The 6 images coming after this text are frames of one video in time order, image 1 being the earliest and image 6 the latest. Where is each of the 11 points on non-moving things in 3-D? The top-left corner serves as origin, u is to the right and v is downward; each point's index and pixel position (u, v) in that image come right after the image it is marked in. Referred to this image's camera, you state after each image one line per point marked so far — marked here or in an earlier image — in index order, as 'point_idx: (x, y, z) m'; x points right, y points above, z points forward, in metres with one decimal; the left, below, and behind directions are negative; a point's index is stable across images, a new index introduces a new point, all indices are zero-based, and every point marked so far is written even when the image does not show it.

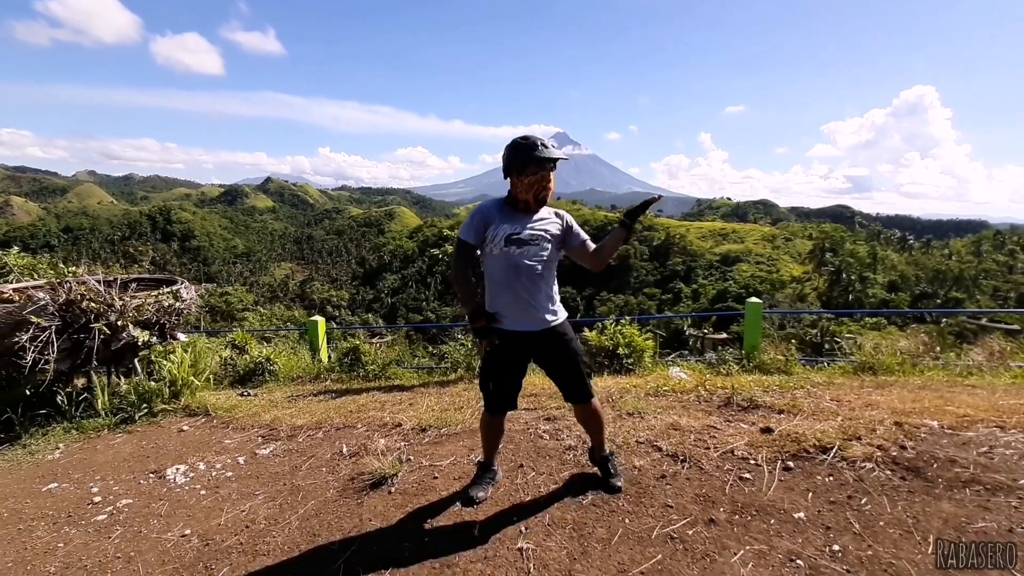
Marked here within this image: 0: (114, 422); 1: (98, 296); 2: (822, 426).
0: (-3.0, -1.0, +4.4) m
1: (-3.1, -0.1, +4.4) m
2: (+1.7, -0.7, +3.0) m
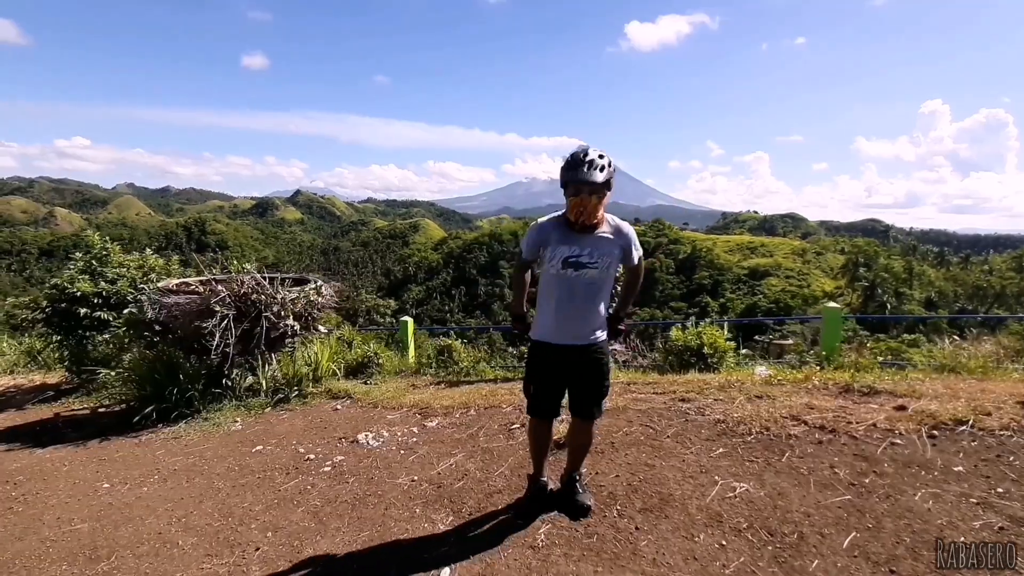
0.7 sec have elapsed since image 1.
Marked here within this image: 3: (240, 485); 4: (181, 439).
0: (-2.0, -1.0, +4.8) m
1: (-2.1, 0.0, +4.8) m
2: (+2.6, -0.7, +3.4) m
3: (-1.6, -1.2, +3.4) m
4: (-2.5, -1.1, +4.2) m
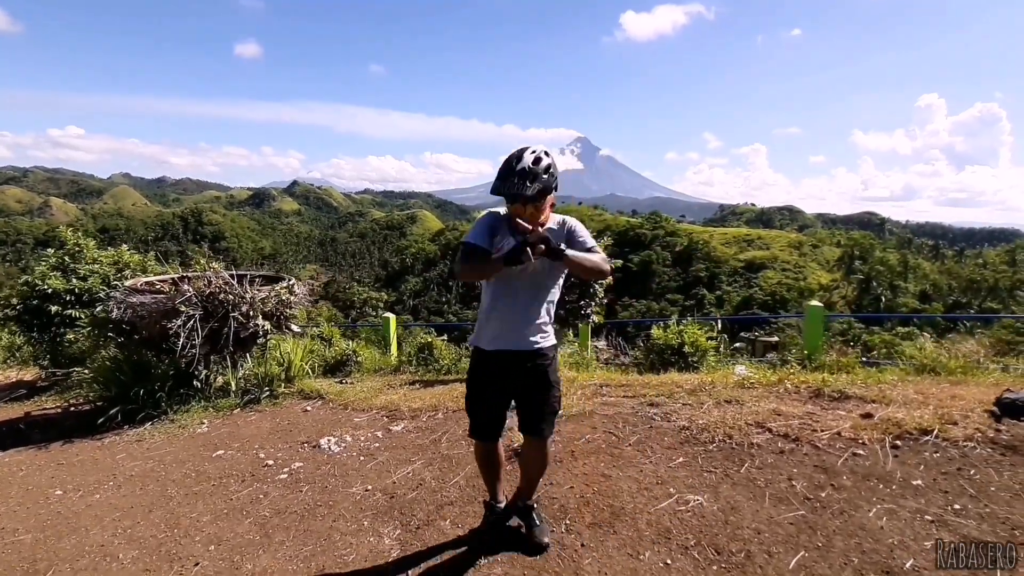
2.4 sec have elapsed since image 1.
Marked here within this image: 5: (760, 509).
0: (-2.3, -1.0, +4.8) m
1: (-2.3, 0.0, +4.7) m
2: (+2.4, -0.7, +3.3) m
3: (-1.9, -1.2, +3.3) m
4: (-2.7, -1.1, +4.2) m
5: (+1.1, -1.0, +2.6) m
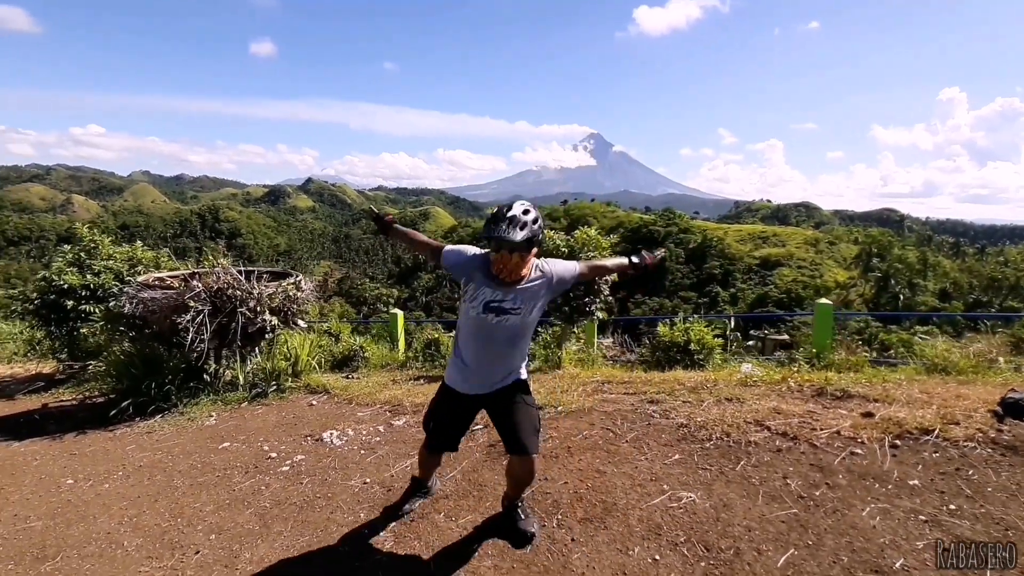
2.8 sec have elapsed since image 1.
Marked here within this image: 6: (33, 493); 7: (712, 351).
0: (-2.2, -0.9, +4.9) m
1: (-2.3, 0.0, +4.8) m
2: (+2.4, -0.7, +3.3) m
3: (-1.9, -1.2, +3.4) m
4: (-2.7, -1.1, +4.3) m
5: (+1.1, -1.0, +2.6) m
6: (-2.9, -1.2, +3.5) m
7: (+2.1, -0.6, +5.8) m
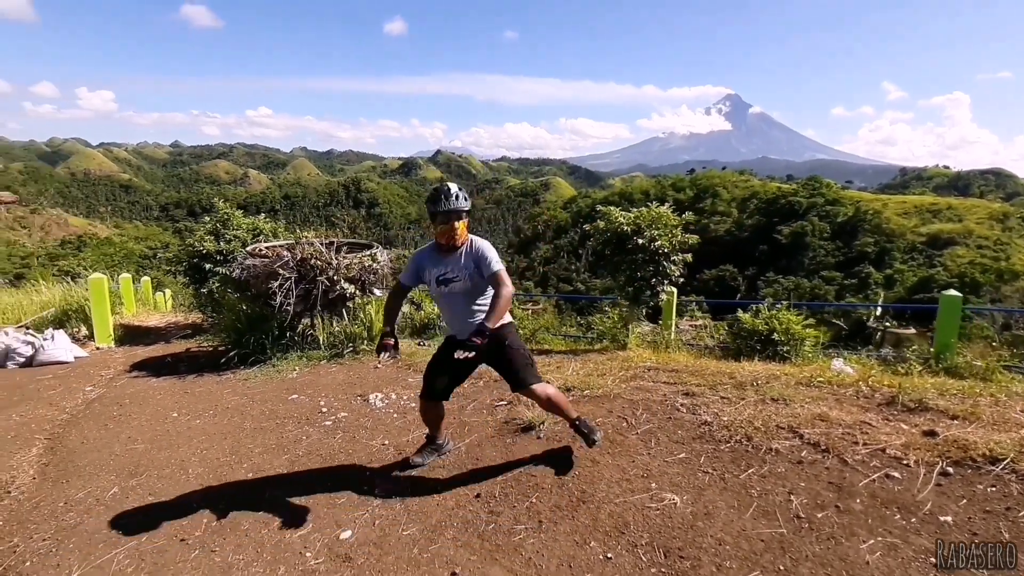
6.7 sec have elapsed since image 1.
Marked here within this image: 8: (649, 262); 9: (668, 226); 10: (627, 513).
0: (-1.7, -0.6, +5.4) m
1: (-1.8, +0.3, +5.3) m
2: (+2.4, -0.7, +2.7) m
3: (-1.7, -1.0, +3.9) m
4: (-2.3, -0.8, +5.0) m
5: (+0.9, -1.0, +2.4) m
6: (-2.7, -1.0, +4.2) m
7: (+2.7, -0.5, +5.3) m
8: (+1.4, +0.3, +5.7) m
9: (+1.6, +0.6, +5.6) m
10: (+0.5, -1.0, +2.5) m
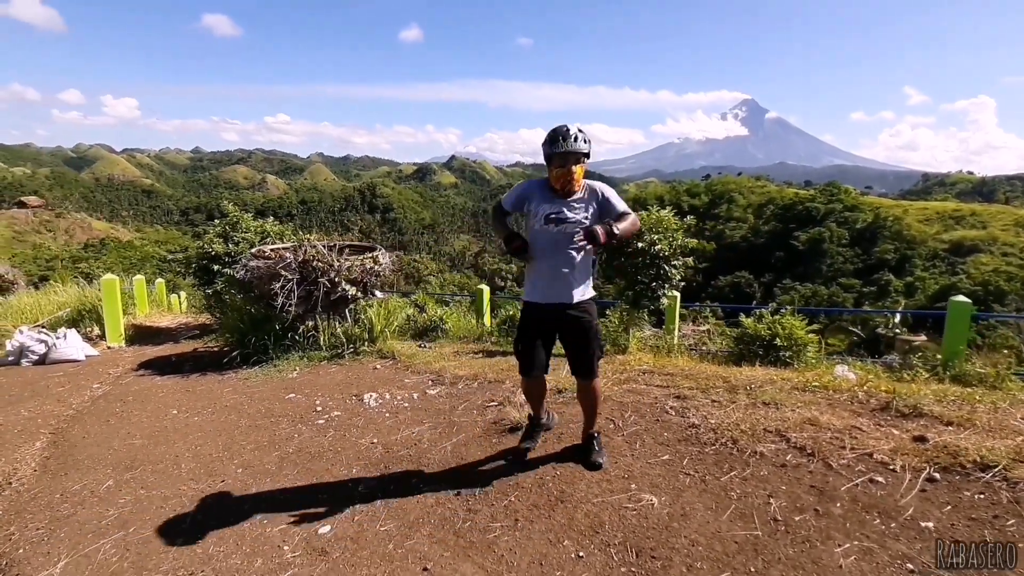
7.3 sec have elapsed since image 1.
0: (-1.7, -0.6, +5.4) m
1: (-1.8, +0.3, +5.4) m
2: (+2.3, -0.7, +2.7) m
3: (-1.8, -1.0, +4.0) m
4: (-2.3, -0.8, +5.1) m
5: (+0.8, -1.0, +2.3) m
6: (-2.8, -1.0, +4.3) m
7: (+2.7, -0.5, +5.2) m
8: (+1.4, +0.2, +5.7) m
9: (+1.6, +0.6, +5.6) m
10: (+0.4, -1.0, +2.5) m
